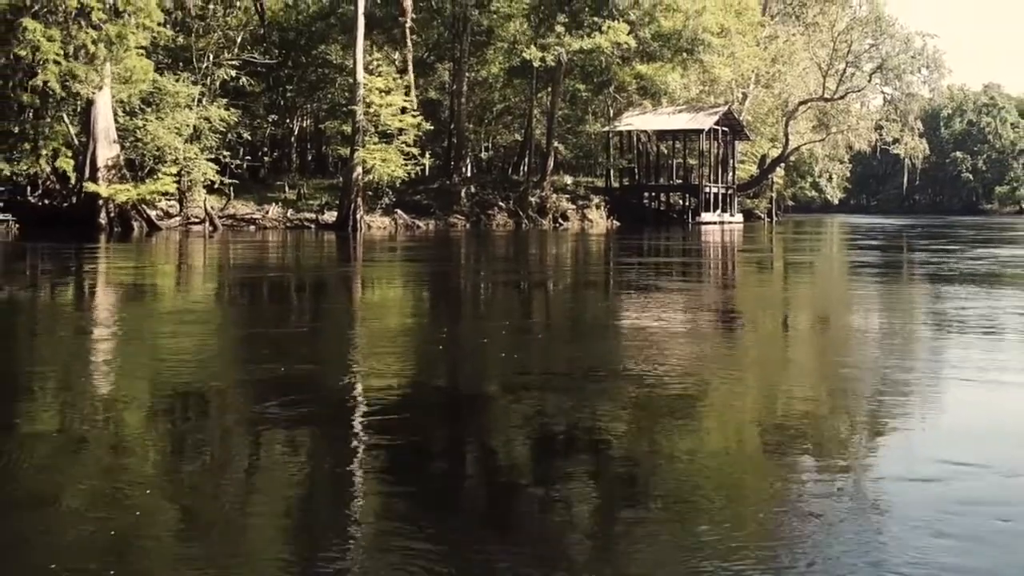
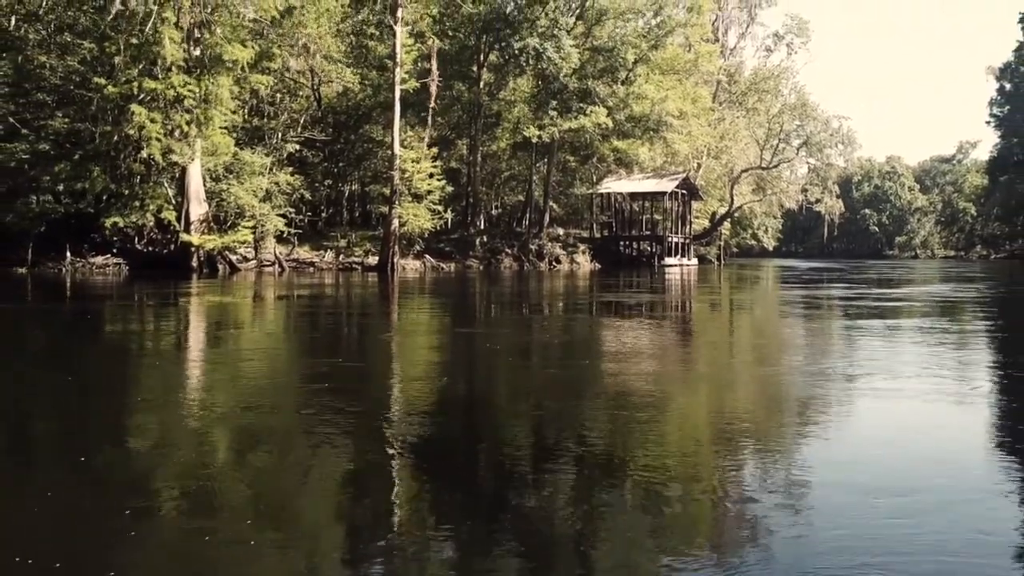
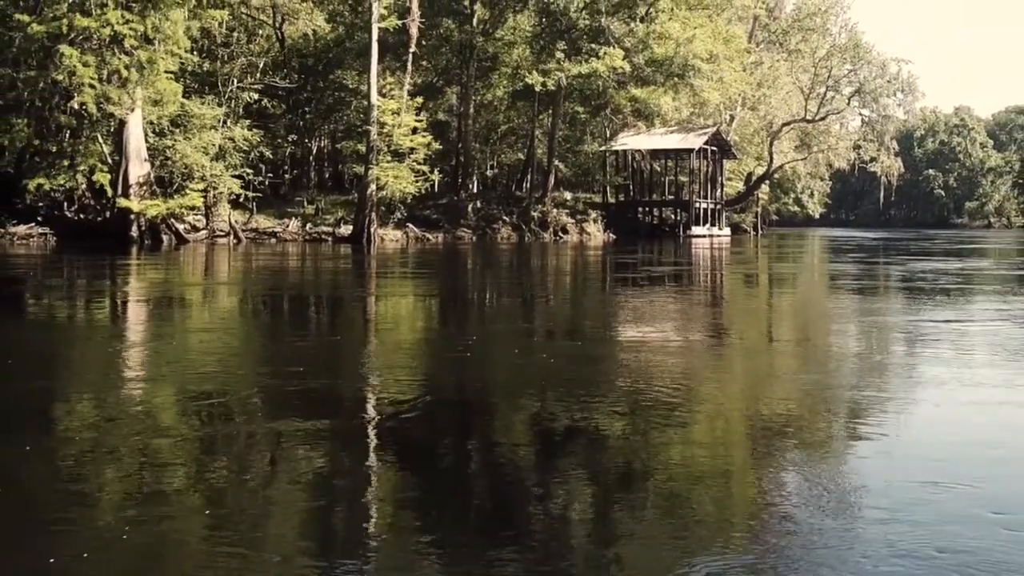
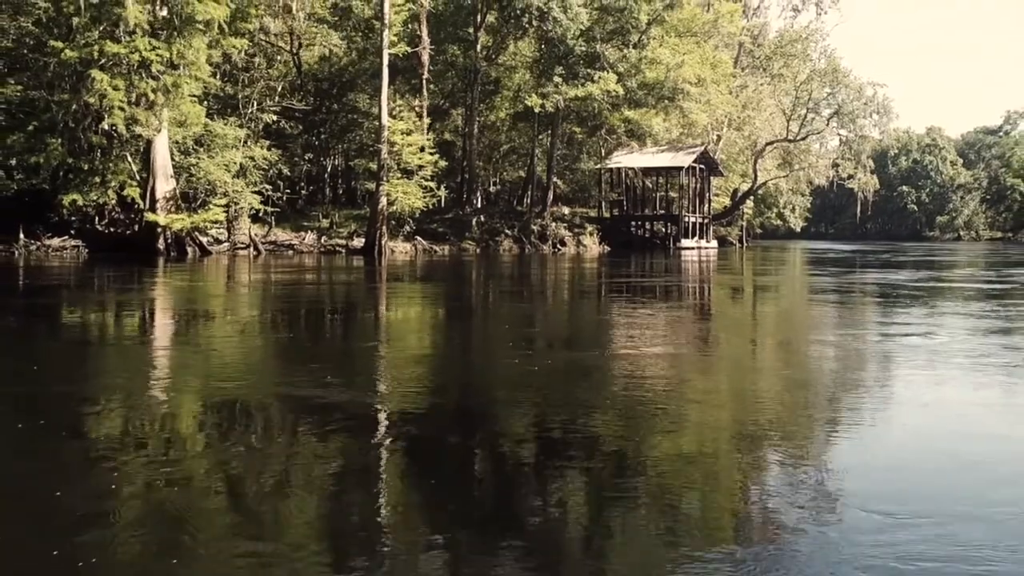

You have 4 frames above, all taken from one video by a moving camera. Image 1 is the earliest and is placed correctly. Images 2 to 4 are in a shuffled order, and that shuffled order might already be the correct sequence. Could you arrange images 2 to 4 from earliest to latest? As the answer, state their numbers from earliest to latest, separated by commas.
3, 4, 2
